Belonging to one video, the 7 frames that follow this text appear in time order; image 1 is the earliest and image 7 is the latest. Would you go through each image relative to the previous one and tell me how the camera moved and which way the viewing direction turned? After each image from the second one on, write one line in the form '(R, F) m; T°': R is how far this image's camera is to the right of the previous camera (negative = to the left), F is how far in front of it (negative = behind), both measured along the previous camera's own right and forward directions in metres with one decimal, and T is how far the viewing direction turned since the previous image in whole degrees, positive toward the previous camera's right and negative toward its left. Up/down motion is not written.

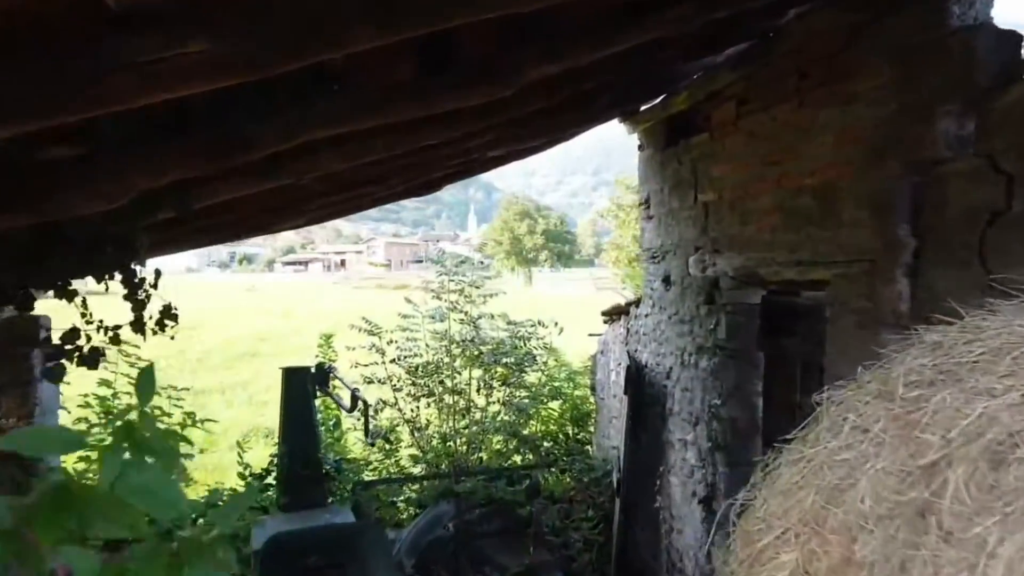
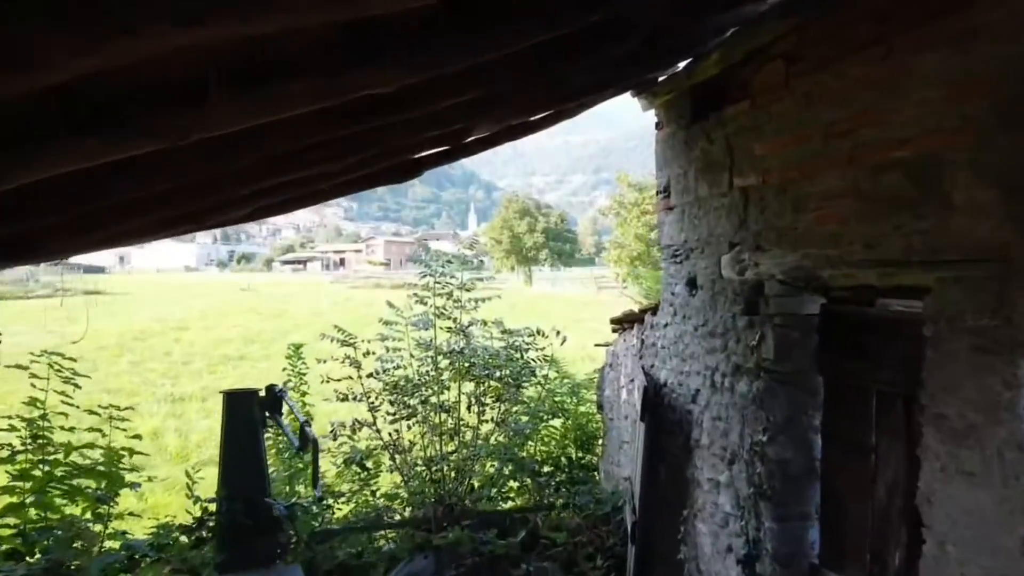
(0.0, +0.8) m; 0°
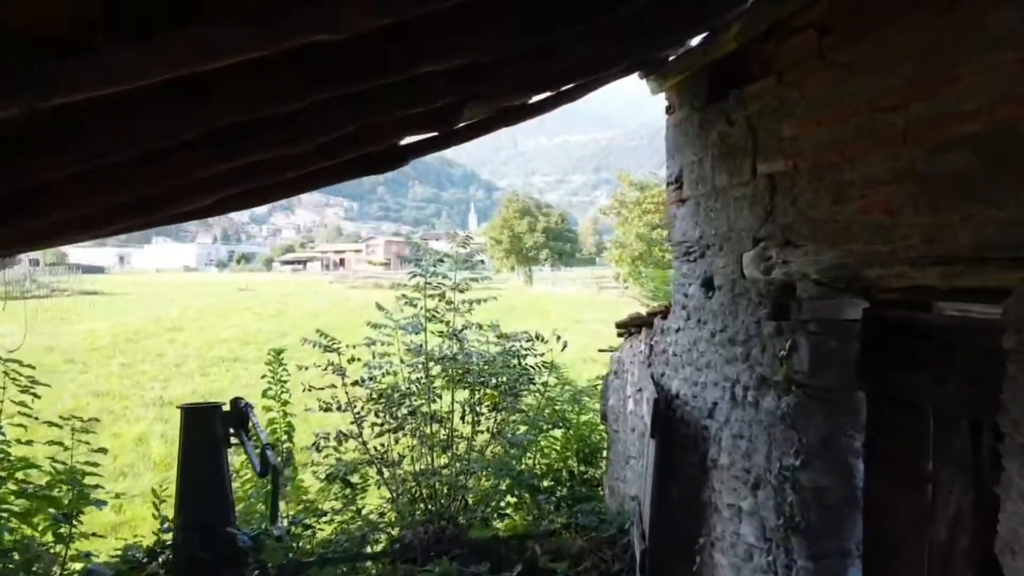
(0.0, +0.4) m; 0°
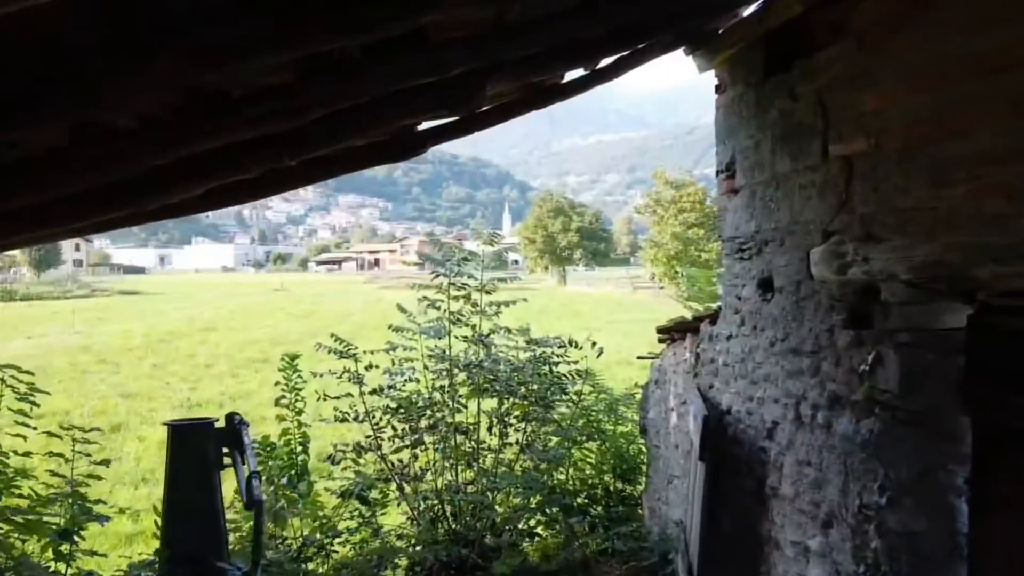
(0.0, +0.4) m; -2°
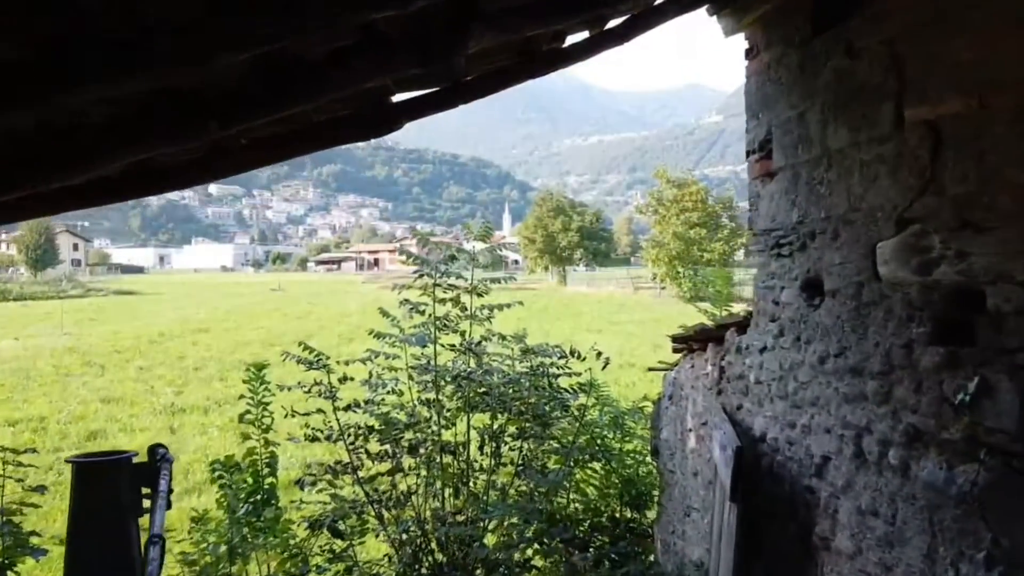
(0.0, +0.6) m; 0°
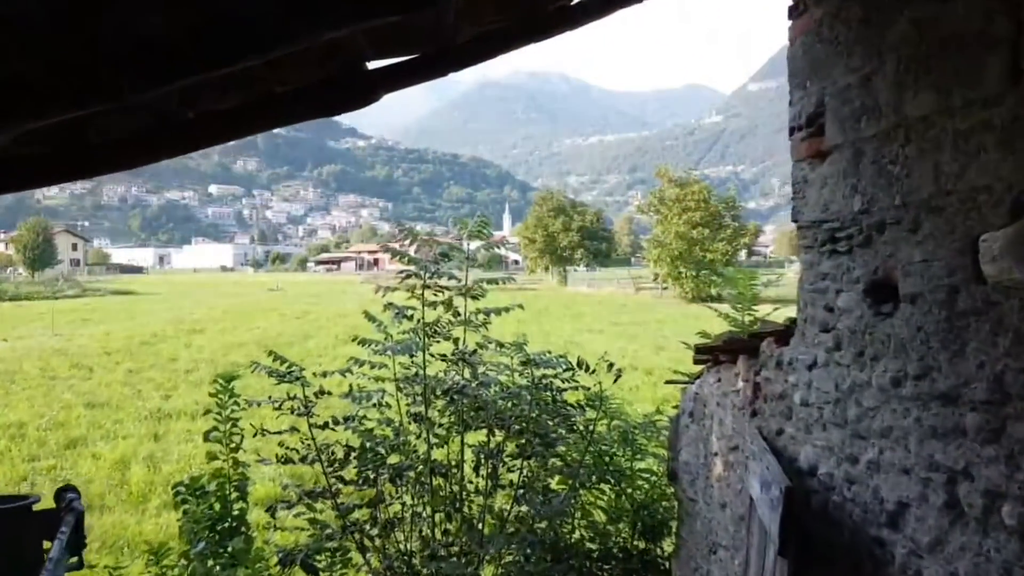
(0.0, +0.5) m; 0°
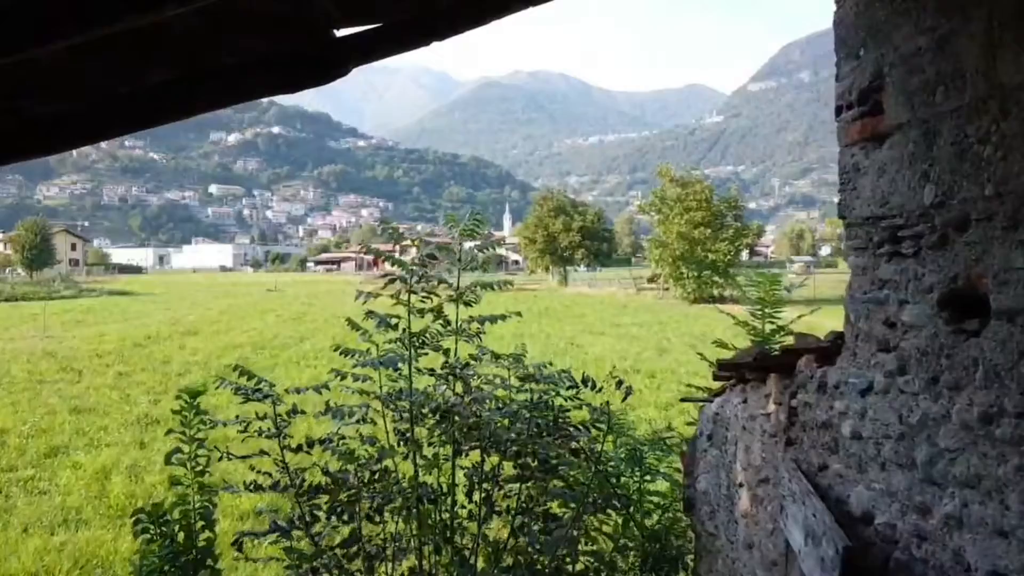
(0.0, +0.4) m; 0°
